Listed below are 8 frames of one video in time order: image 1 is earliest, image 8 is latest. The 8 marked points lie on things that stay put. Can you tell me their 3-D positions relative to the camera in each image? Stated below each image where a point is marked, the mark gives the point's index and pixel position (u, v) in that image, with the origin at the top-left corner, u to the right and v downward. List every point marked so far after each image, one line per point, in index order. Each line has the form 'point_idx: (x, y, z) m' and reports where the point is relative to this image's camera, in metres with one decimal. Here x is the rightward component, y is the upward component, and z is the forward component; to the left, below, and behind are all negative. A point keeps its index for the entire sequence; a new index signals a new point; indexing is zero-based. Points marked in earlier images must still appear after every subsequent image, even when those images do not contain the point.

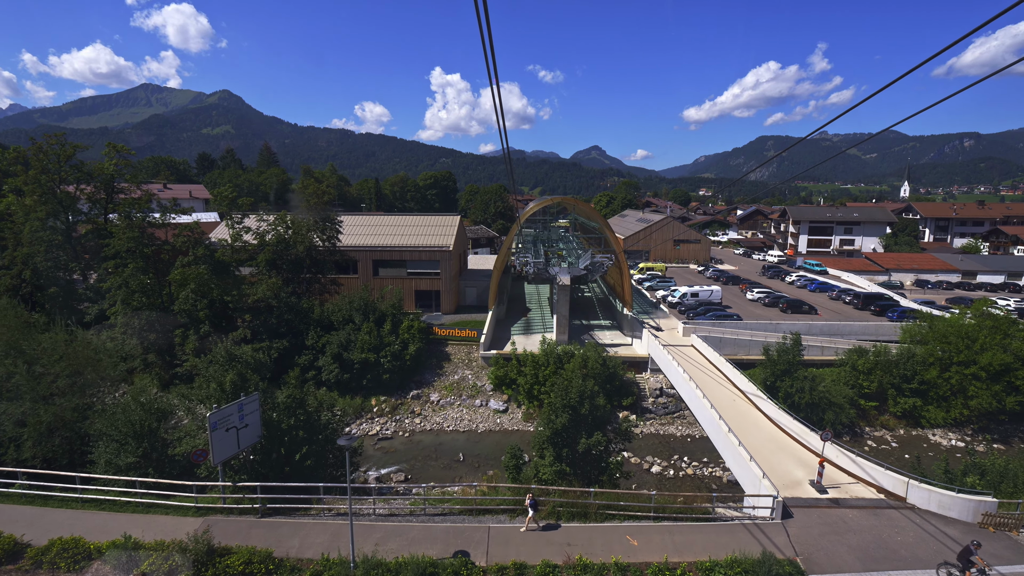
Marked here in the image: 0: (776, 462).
0: (+8.3, -5.5, +14.5) m
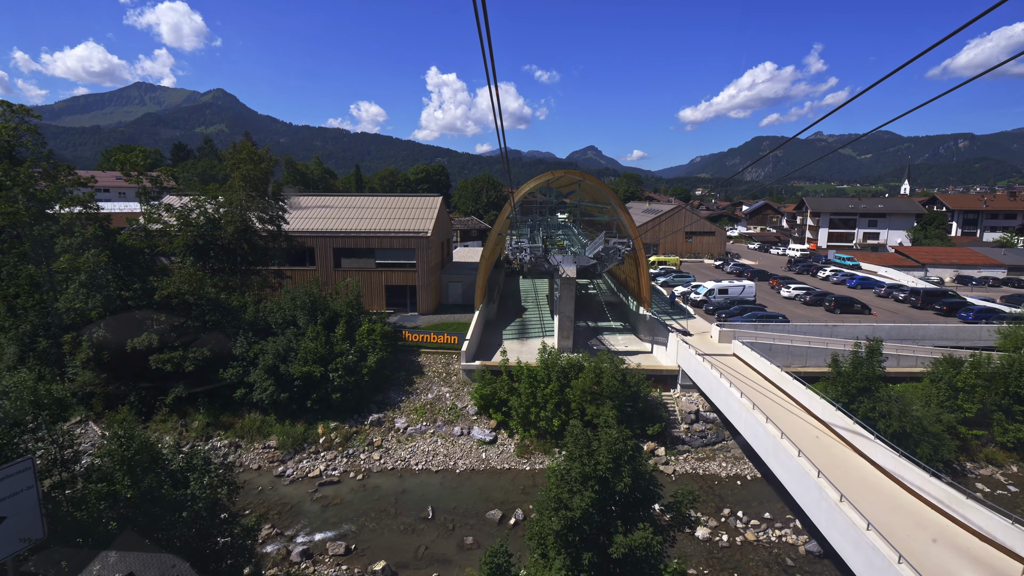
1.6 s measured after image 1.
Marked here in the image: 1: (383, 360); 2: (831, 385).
0: (+7.9, -5.1, +8.8) m
1: (-5.5, -3.1, +19.6) m
2: (+12.5, -3.8, +18.1) m
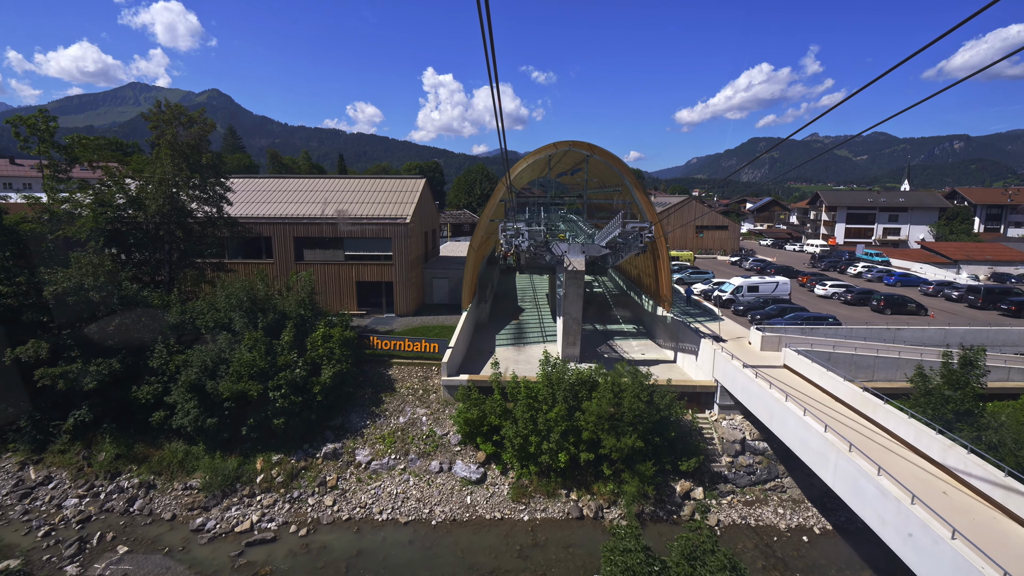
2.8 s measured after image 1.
0: (+7.8, -4.9, +4.7) m
1: (-5.7, -2.9, +15.5) m
2: (+12.3, -3.6, +14.1) m
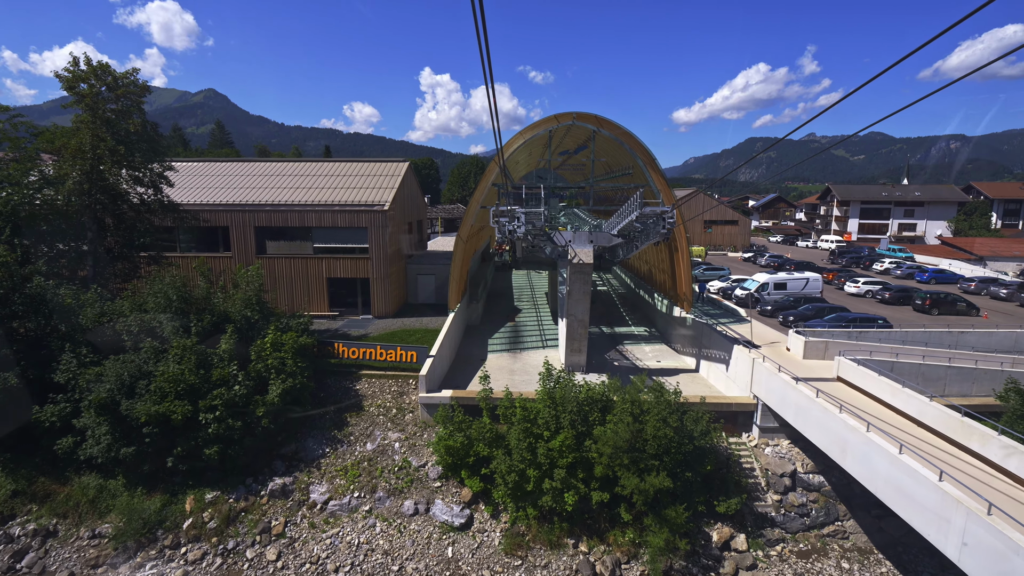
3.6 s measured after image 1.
0: (+7.7, -4.8, +1.9) m
1: (-5.9, -2.8, +12.6) m
2: (+12.1, -3.4, +11.2) m
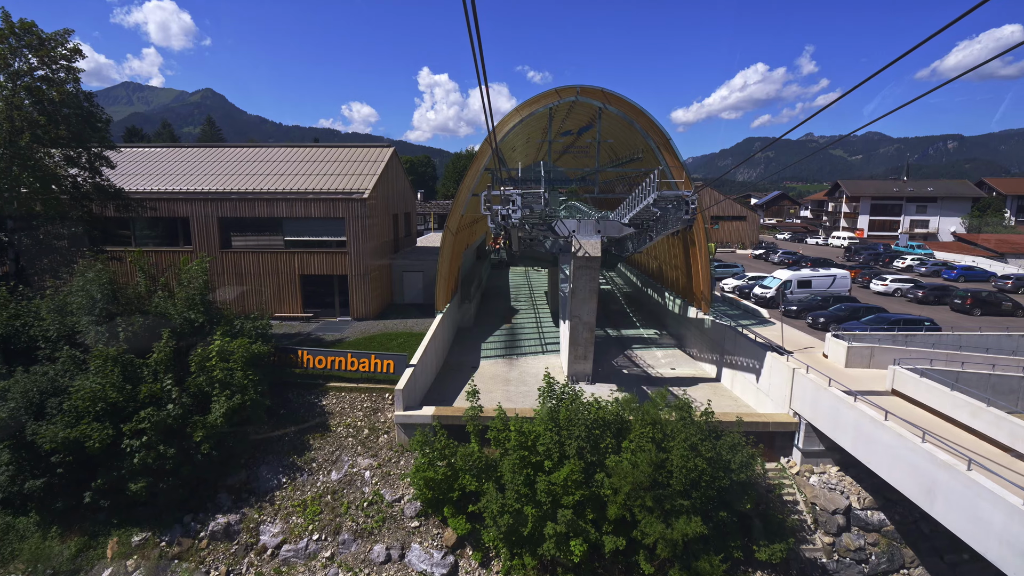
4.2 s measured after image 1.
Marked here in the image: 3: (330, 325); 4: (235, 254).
0: (+7.6, -4.7, -0.2) m
1: (-6.0, -2.8, +10.5) m
2: (+12.0, -3.4, +9.2) m
3: (-6.6, -1.3, +16.7) m
4: (-10.2, +1.2, +17.1) m
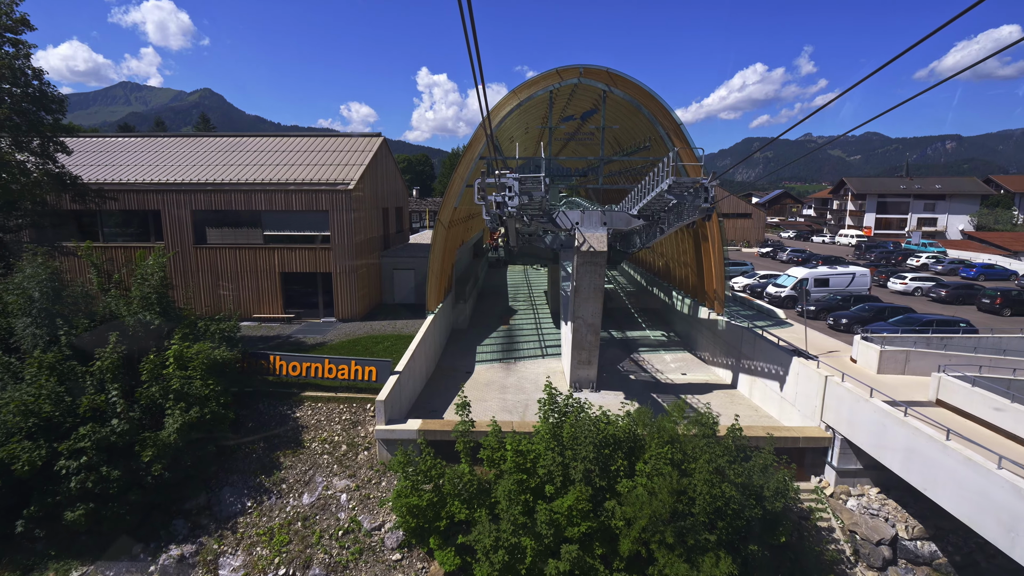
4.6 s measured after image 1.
0: (+7.5, -4.7, -1.4) m
1: (-6.1, -2.7, +9.2) m
2: (+11.9, -3.3, +8.0) m
3: (-6.6, -1.3, +15.4) m
4: (-10.3, +1.3, +15.8) m
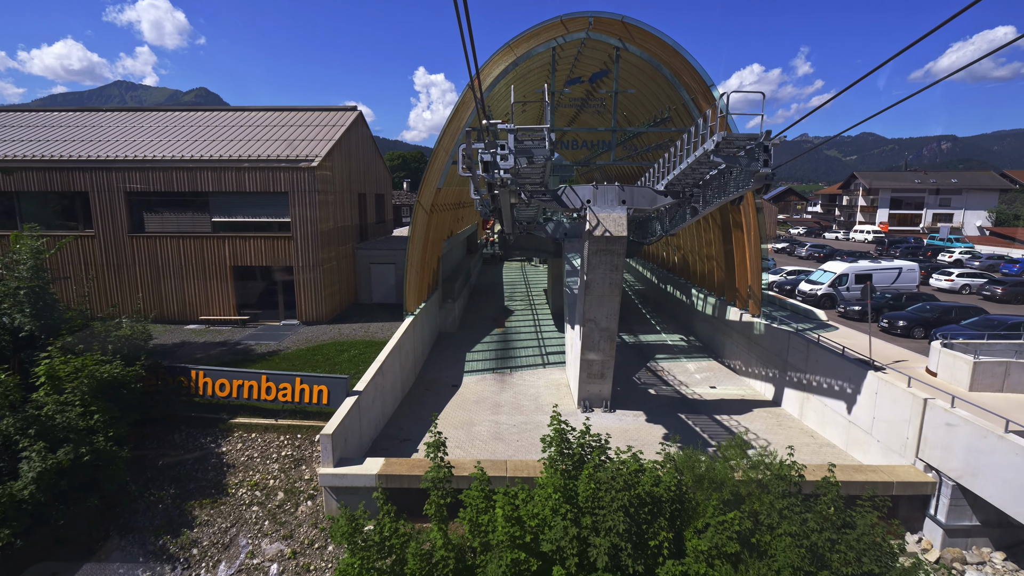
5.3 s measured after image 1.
0: (+7.5, -4.6, -3.8) m
1: (-6.2, -2.6, +6.7) m
2: (+11.8, -3.2, +5.6) m
3: (-6.8, -1.2, +12.9) m
4: (-10.5, +1.4, +13.3) m
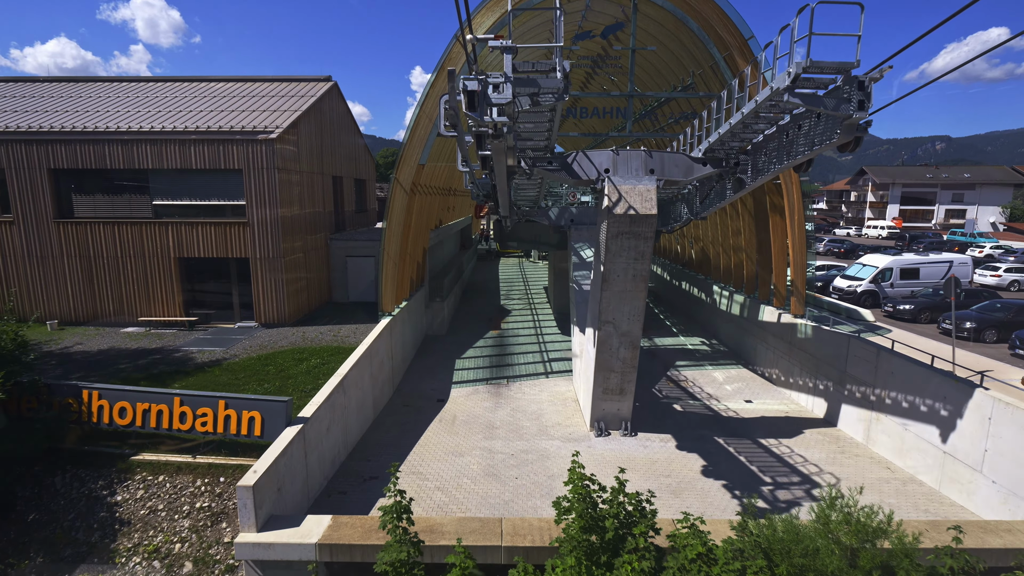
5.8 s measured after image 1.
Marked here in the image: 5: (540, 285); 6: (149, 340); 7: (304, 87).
0: (+7.6, -4.5, -5.8) m
1: (-6.2, -2.5, +4.7) m
2: (+11.8, -3.1, +3.7) m
3: (-6.8, -1.1, +10.9) m
4: (-10.5, +1.5, +11.2) m
5: (+1.2, +0.2, +19.8) m
6: (-8.4, -1.2, +10.7) m
7: (-6.1, +6.0, +13.7) m
